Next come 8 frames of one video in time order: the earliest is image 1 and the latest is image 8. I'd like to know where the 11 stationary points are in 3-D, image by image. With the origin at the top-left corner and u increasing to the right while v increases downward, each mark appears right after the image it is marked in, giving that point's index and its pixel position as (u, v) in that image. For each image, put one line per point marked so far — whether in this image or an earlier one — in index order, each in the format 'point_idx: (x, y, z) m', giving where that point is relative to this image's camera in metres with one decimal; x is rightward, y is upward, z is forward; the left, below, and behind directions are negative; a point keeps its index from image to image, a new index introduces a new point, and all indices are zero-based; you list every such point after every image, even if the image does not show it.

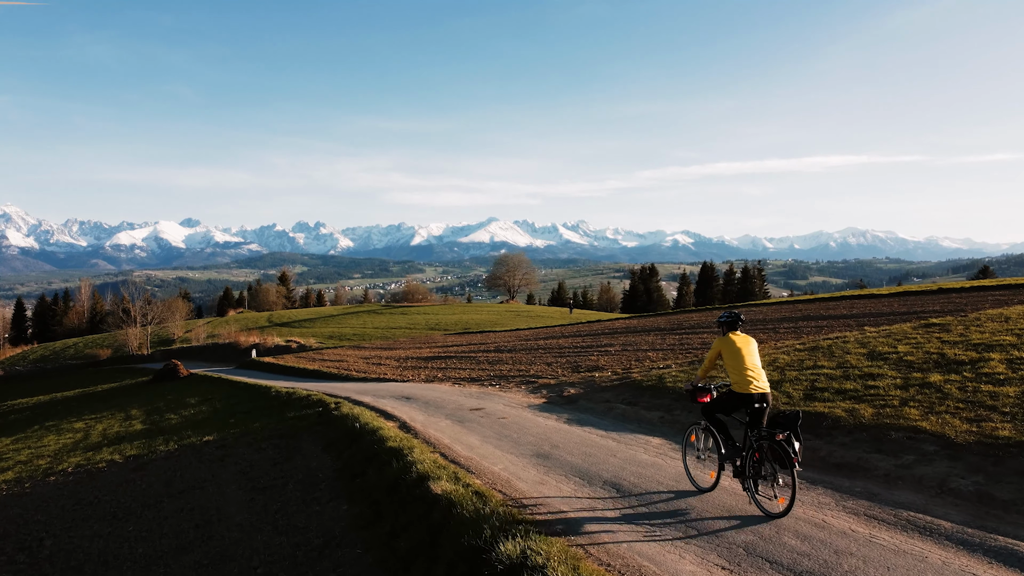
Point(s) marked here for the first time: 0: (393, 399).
0: (-3.8, -3.5, +17.1) m
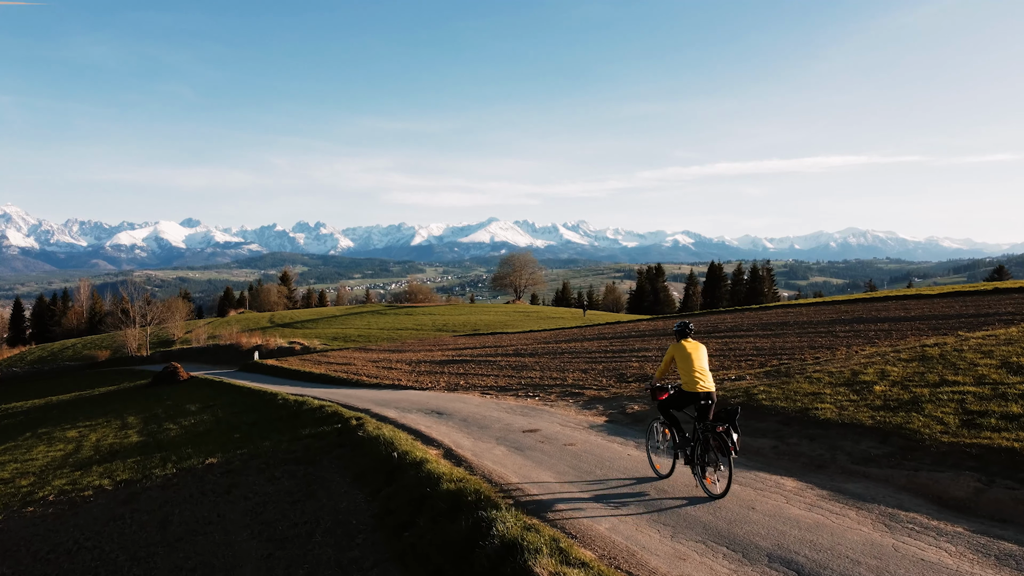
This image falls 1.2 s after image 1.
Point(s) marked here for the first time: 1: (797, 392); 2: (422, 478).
0: (-2.5, -3.5, +15.0) m
1: (+5.6, -2.1, +10.8) m
2: (-1.4, -2.9, +8.3) m
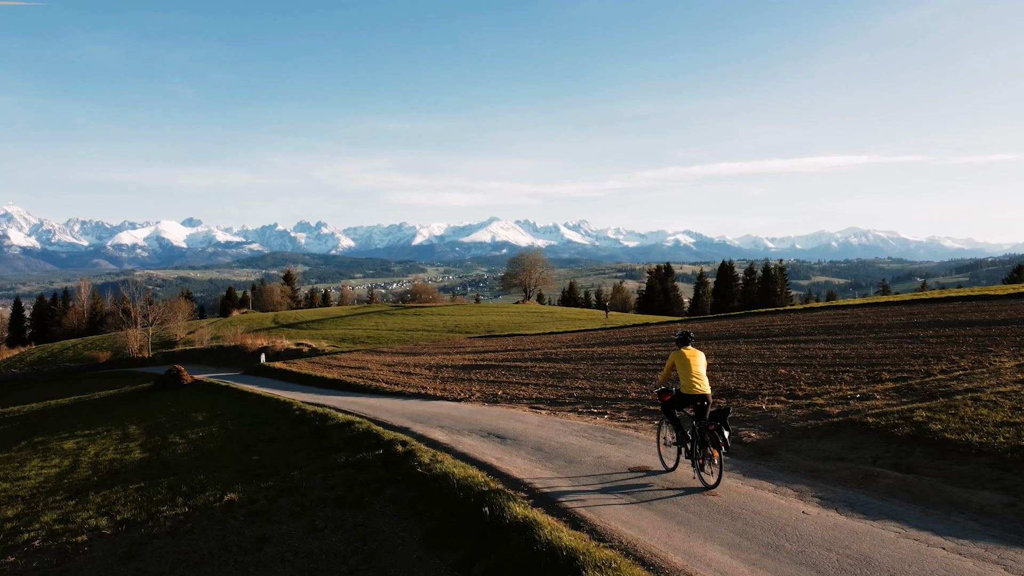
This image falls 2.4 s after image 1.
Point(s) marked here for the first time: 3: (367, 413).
0: (-0.8, -3.5, +12.7) m
1: (+7.3, -2.1, +8.4) m
2: (+0.3, -2.9, +6.0) m
3: (-5.2, -4.6, +20.1) m
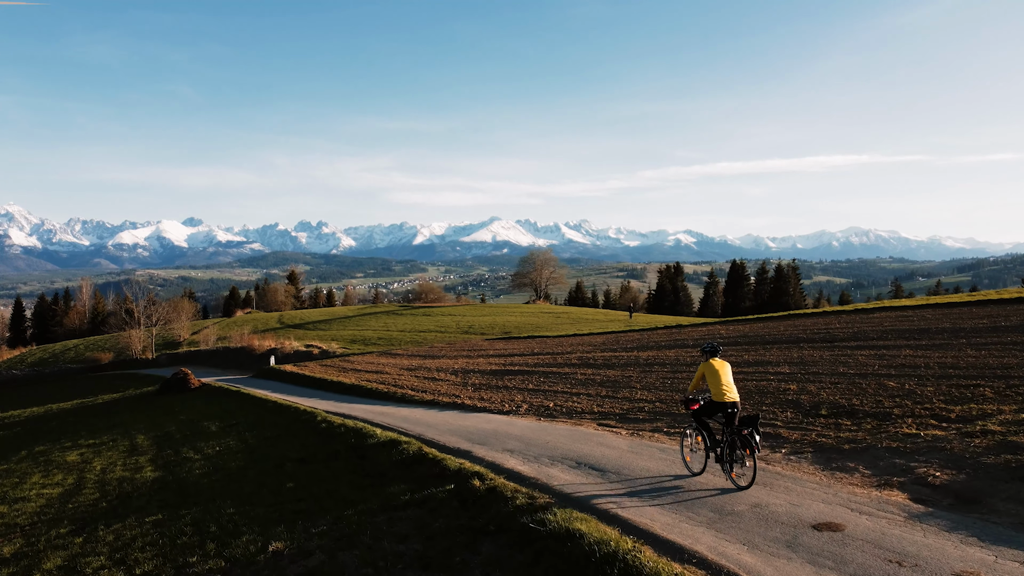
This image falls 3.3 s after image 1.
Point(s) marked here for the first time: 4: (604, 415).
0: (+1.0, -3.5, +10.6) m
1: (+9.1, -2.1, +6.3) m
2: (+2.1, -2.9, +3.9) m
3: (-3.4, -4.6, +18.0) m
4: (+2.8, -3.7, +15.8) m
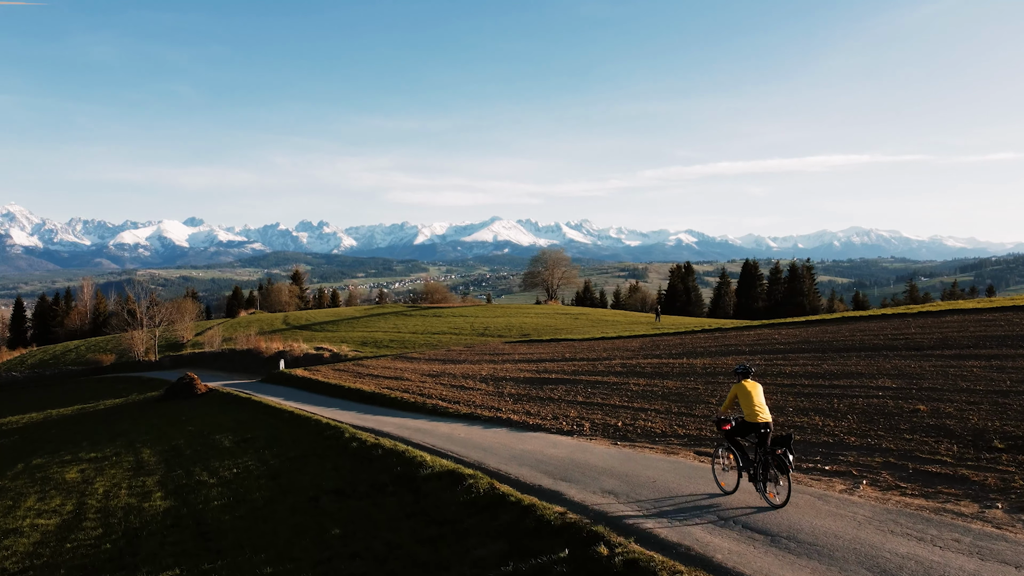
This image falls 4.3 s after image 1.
0: (+2.9, -3.6, +8.2) m
1: (+11.1, -2.2, +3.8) m
2: (+4.0, -3.0, +1.4) m
3: (-1.4, -4.7, +15.6) m
4: (+4.7, -3.8, +13.3) m
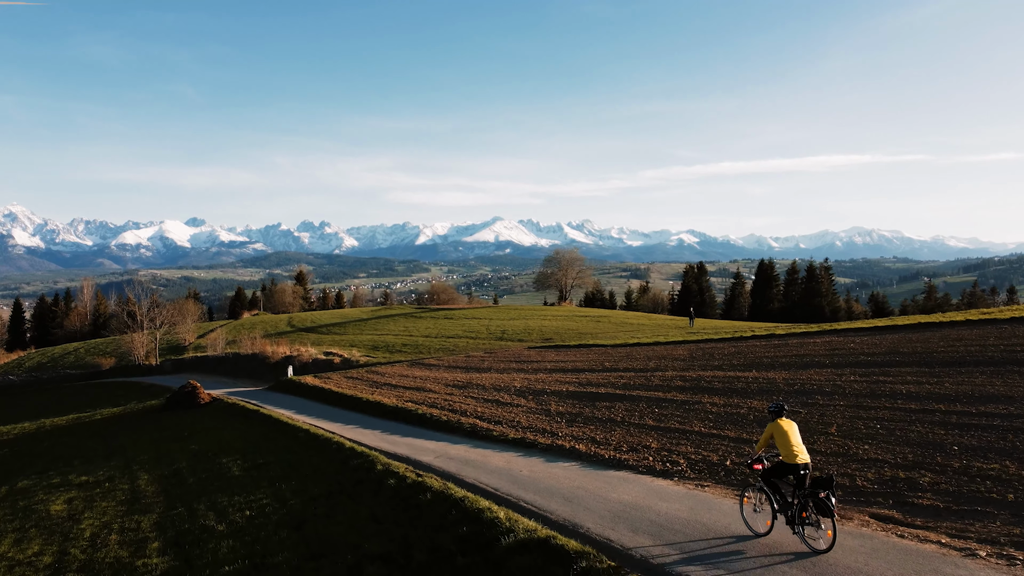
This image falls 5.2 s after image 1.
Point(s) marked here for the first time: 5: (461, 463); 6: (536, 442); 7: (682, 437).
0: (+4.9, -3.7, +4.9) m
1: (+13.1, -2.3, +0.5) m
2: (+6.0, -3.1, -1.9) m
3: (+0.6, -4.8, +12.3) m
4: (+6.7, -3.9, +10.0) m
5: (-1.6, -5.4, +16.8) m
6: (+0.7, -5.2, +18.6) m
7: (+5.1, -4.5, +16.6) m
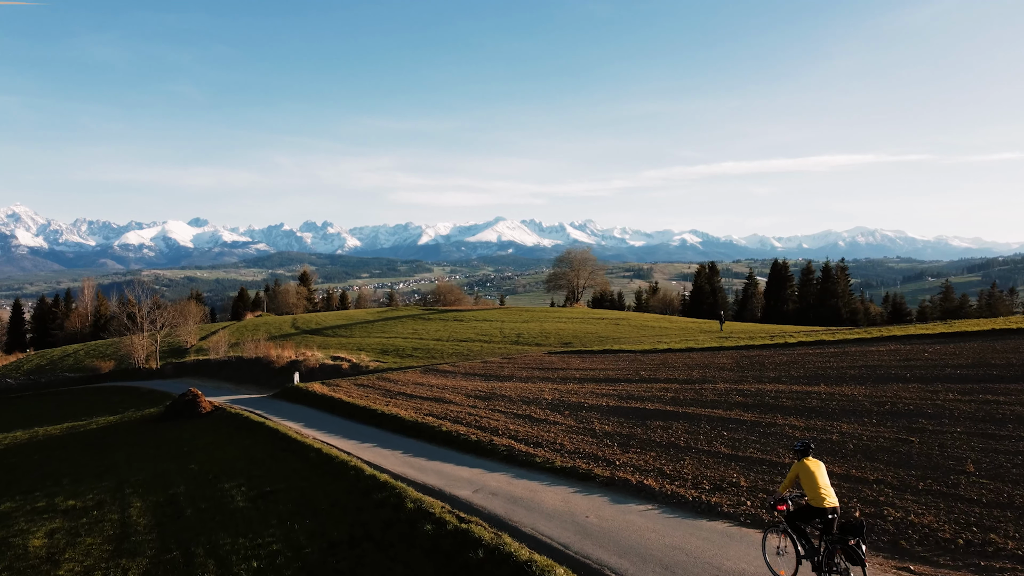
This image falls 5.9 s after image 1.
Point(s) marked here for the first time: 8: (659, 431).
0: (+6.4, -3.8, +2.1) m
1: (+14.5, -2.4, -2.3) m
2: (+7.5, -3.2, -4.7) m
3: (+2.1, -4.9, +9.5) m
4: (+8.2, -4.0, +7.2) m
5: (-0.1, -5.5, +14.0) m
6: (+2.2, -5.4, +15.9) m
7: (+6.6, -4.7, +13.8) m
8: (+5.0, -5.0, +19.4) m
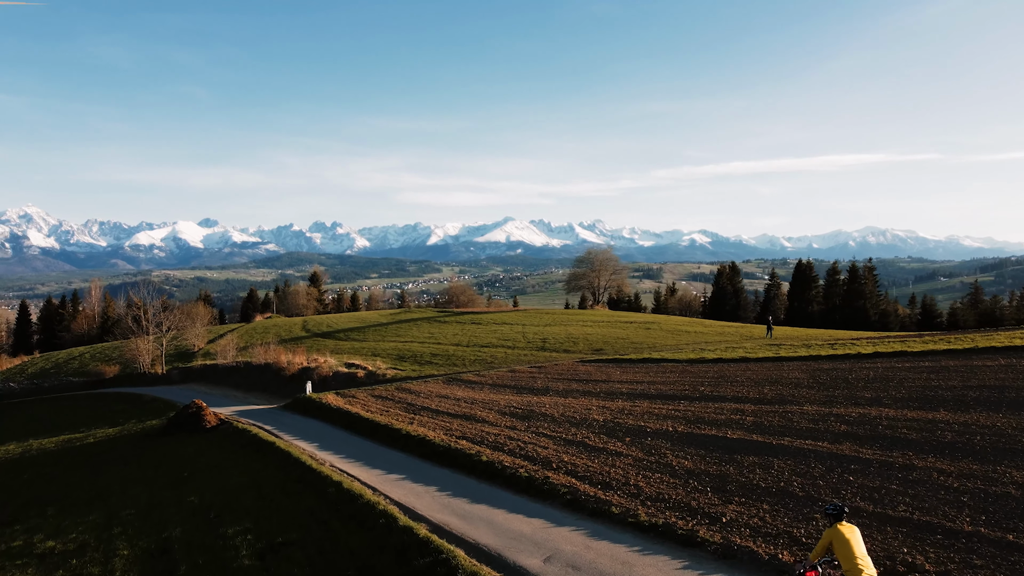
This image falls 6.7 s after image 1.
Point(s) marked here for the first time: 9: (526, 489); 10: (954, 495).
0: (+8.0, -4.0, -1.6) m
1: (+16.1, -2.6, -6.1) m
2: (+9.0, -3.4, -8.4) m
3: (+3.8, -5.1, +5.9) m
4: (+9.9, -4.2, +3.5) m
5: (+1.7, -5.7, +10.4) m
6: (+4.1, -5.6, +12.2) m
7: (+8.4, -4.8, +10.1) m
8: (+6.9, -5.2, +15.7) m
9: (+0.5, -6.3, +16.5) m
10: (+10.1, -4.6, +12.5) m
